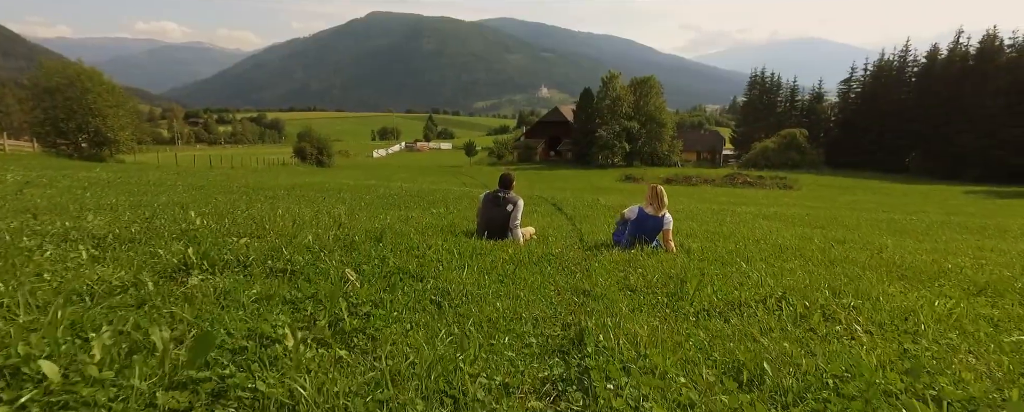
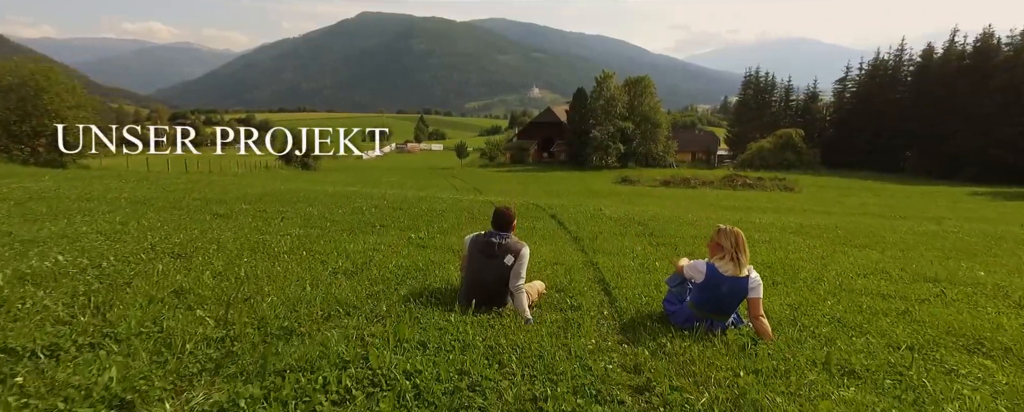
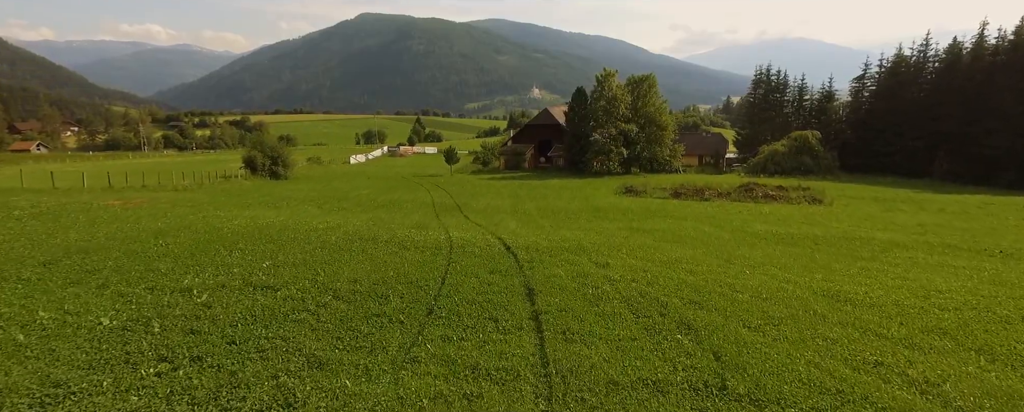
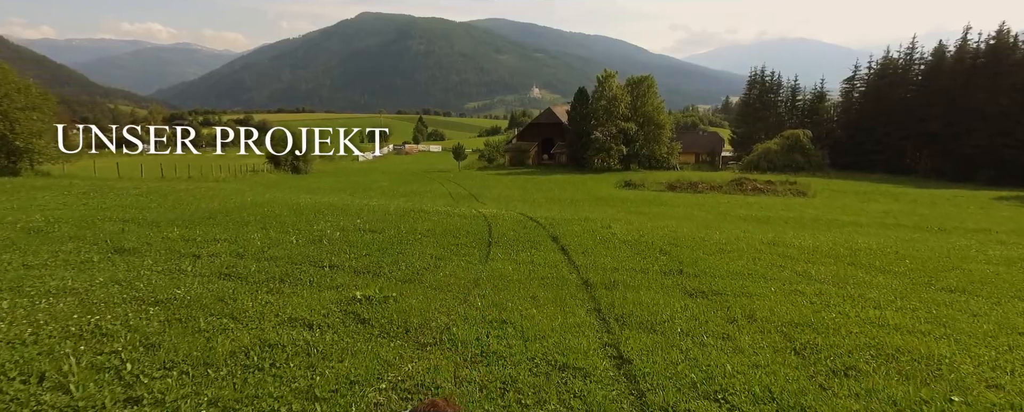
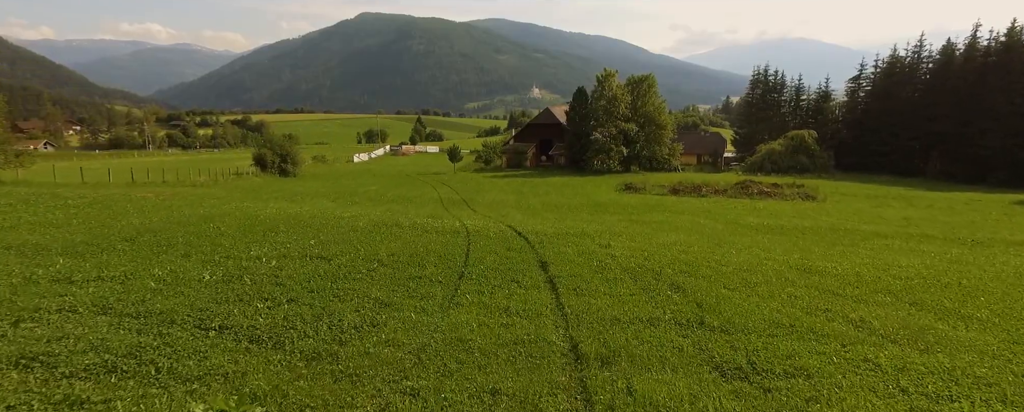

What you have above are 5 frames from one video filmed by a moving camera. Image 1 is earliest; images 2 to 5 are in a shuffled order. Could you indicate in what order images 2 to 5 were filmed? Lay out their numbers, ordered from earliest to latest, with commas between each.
2, 4, 5, 3
